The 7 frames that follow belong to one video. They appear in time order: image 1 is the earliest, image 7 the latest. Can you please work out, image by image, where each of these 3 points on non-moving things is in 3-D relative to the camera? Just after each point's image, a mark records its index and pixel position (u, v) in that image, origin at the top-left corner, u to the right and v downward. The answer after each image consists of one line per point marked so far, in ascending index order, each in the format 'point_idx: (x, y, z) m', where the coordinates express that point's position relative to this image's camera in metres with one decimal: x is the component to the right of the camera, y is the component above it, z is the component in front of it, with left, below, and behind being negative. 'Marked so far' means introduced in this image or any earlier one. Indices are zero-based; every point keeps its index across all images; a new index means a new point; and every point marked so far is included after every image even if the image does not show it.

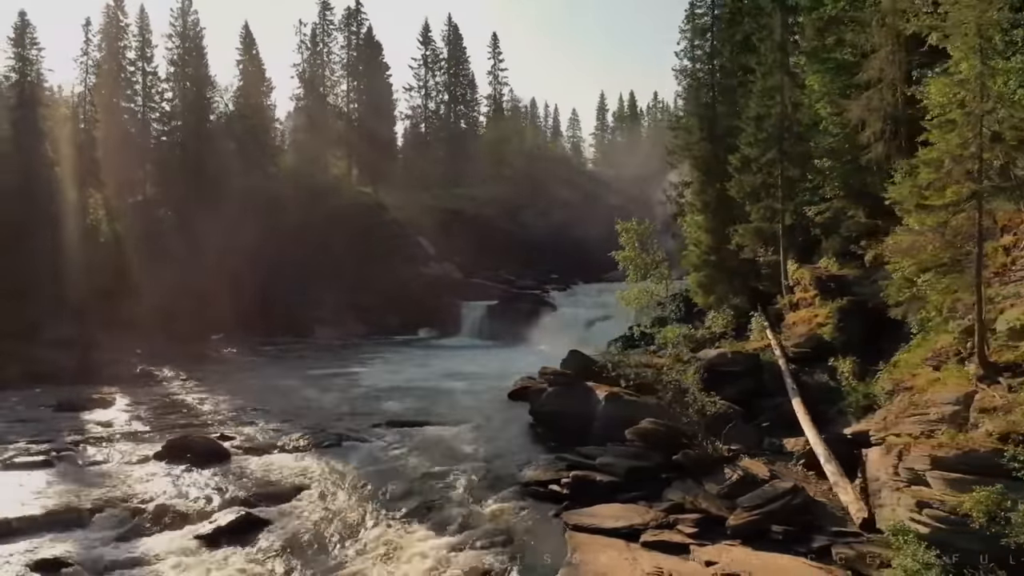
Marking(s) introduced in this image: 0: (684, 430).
0: (+3.8, -3.1, +18.4) m
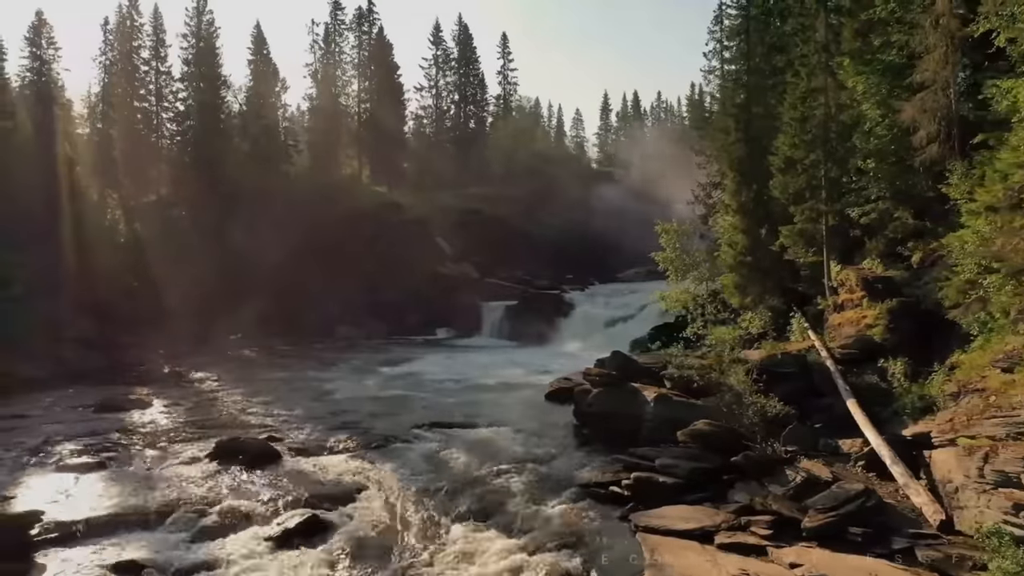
0: (+5.0, -3.1, +18.4) m
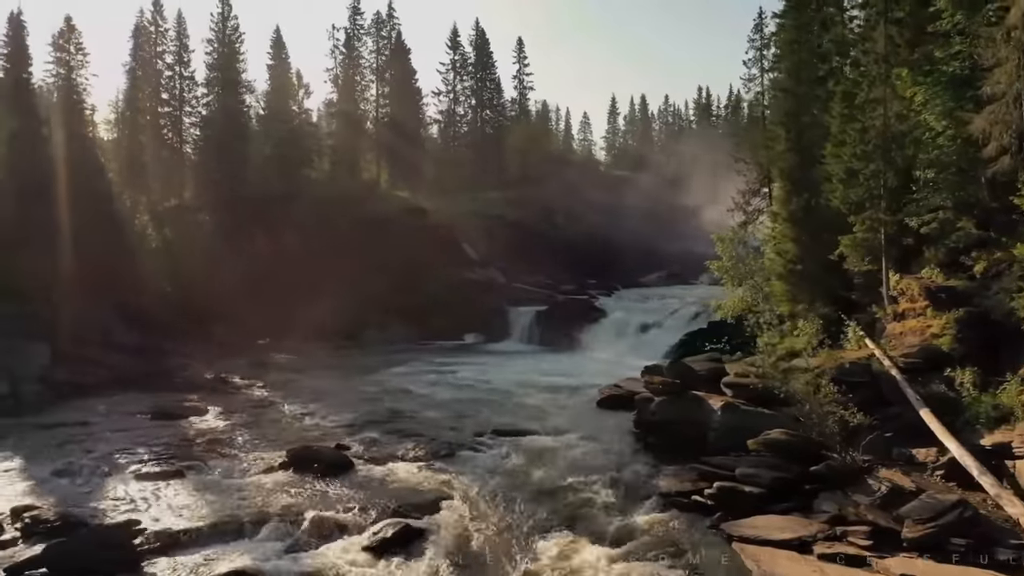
0: (+6.7, -3.4, +18.6) m
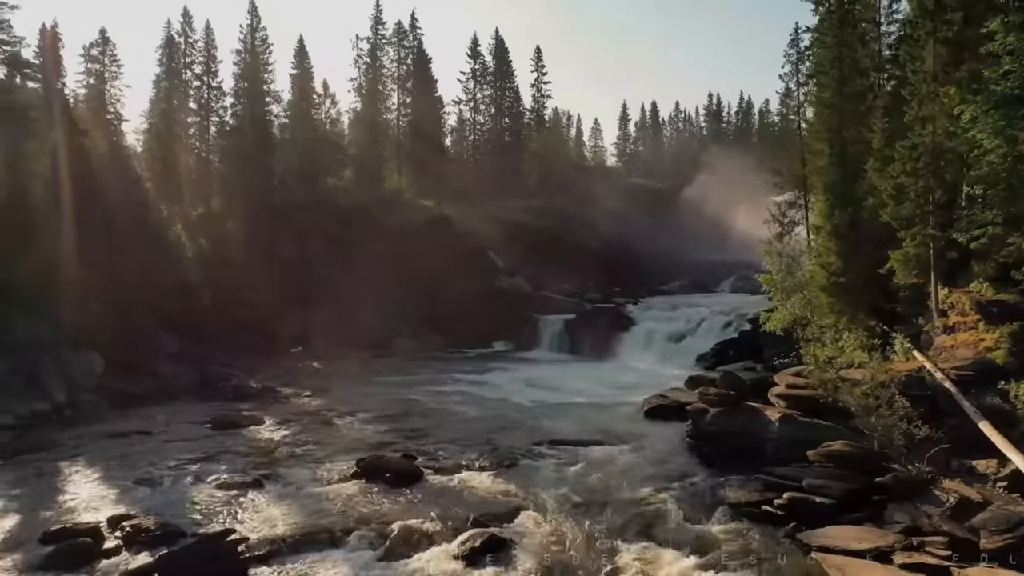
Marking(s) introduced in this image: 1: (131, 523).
0: (+8.4, -3.7, +19.1) m
1: (-7.5, -4.6, +16.5) m
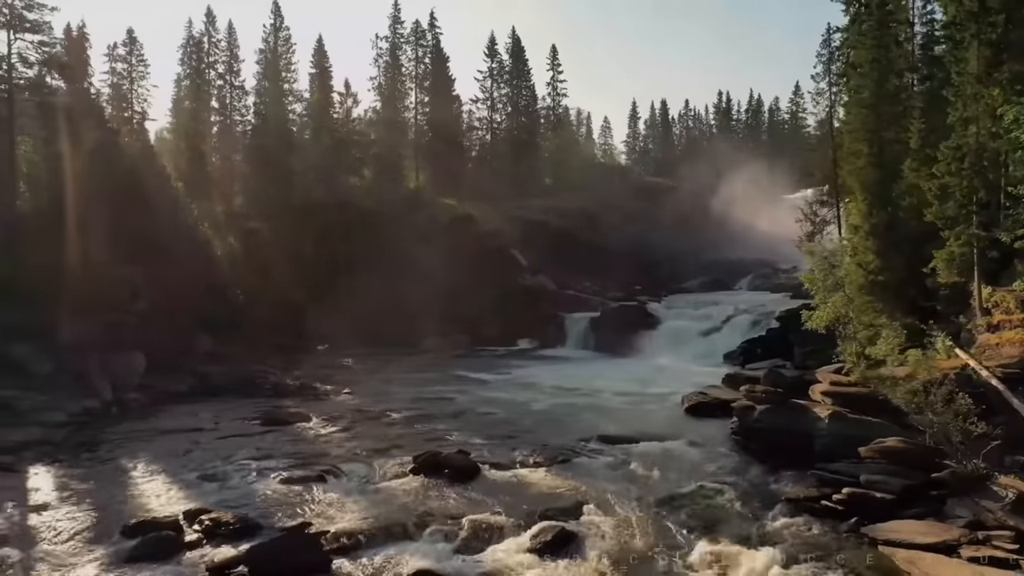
0: (+9.8, -3.7, +19.4) m
1: (-6.1, -4.6, +16.9) m
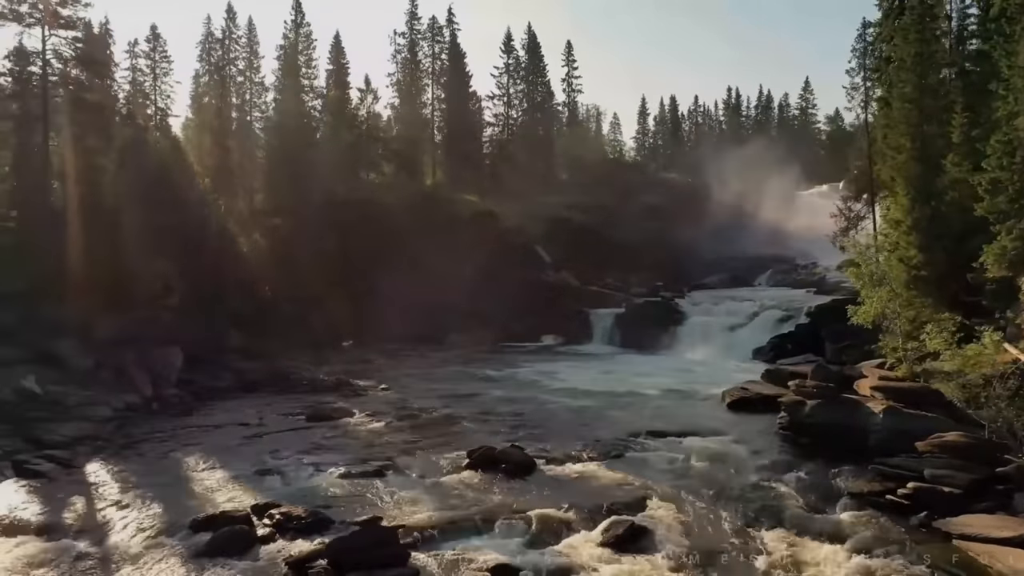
0: (+11.2, -3.6, +19.4) m
1: (-4.7, -4.5, +17.0) m
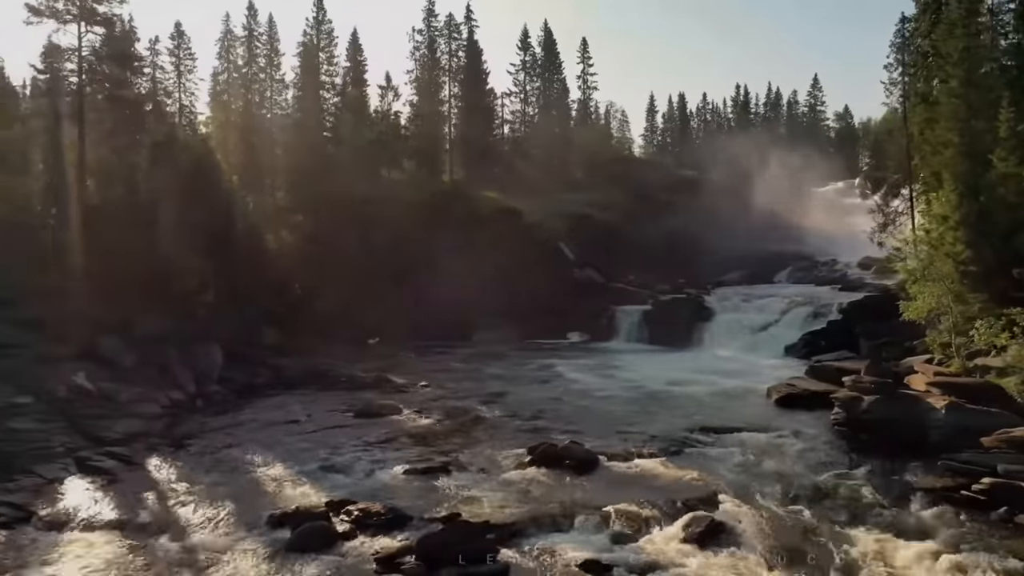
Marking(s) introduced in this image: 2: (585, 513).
0: (+12.8, -3.5, +19.3) m
1: (-3.2, -4.4, +16.9) m
2: (+1.4, -4.6, +17.1) m
